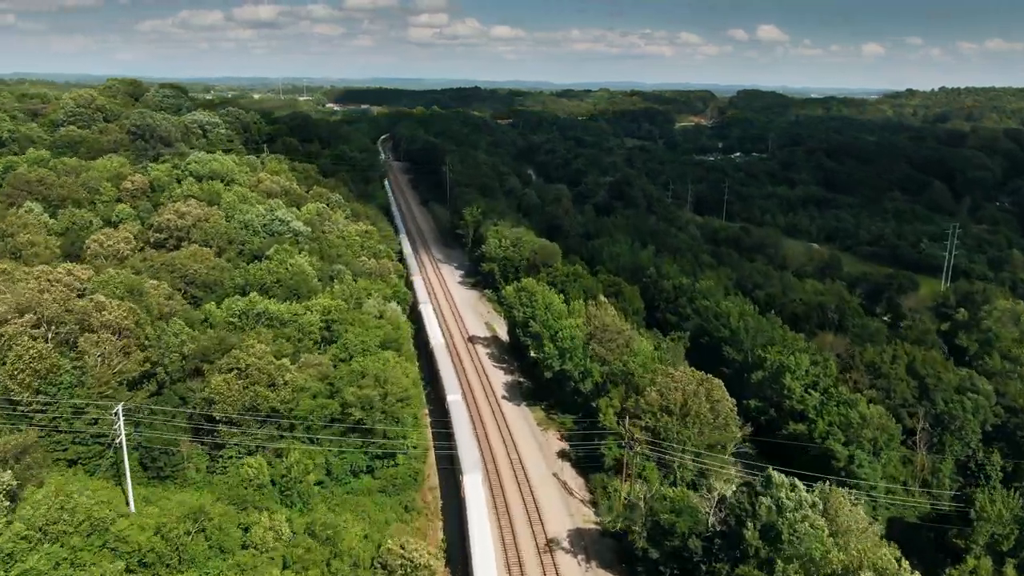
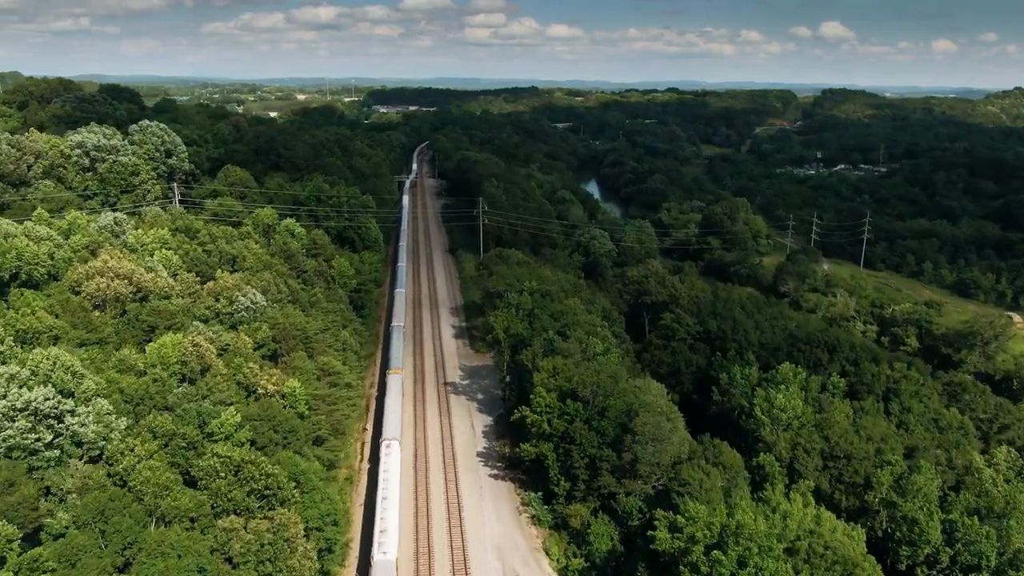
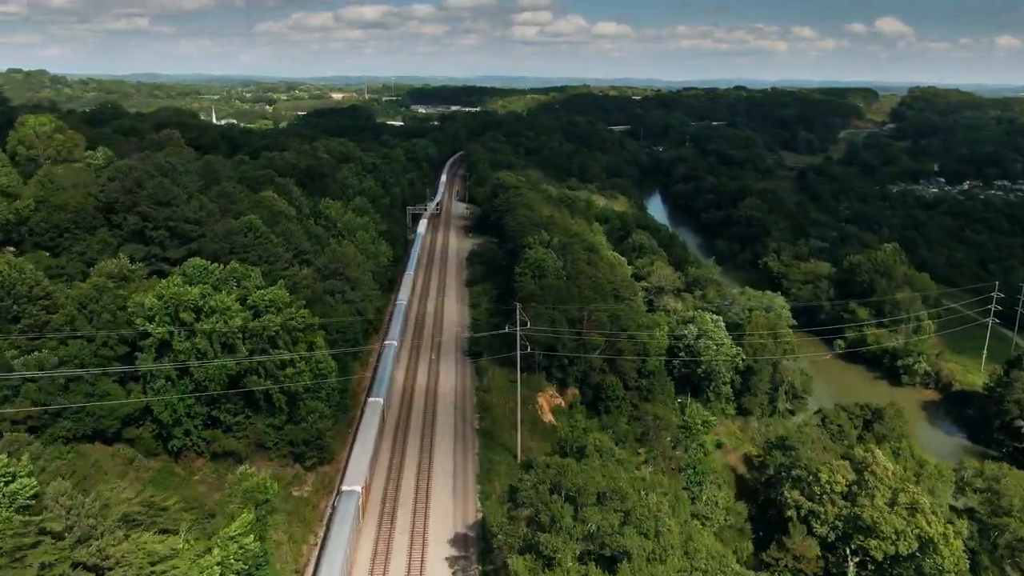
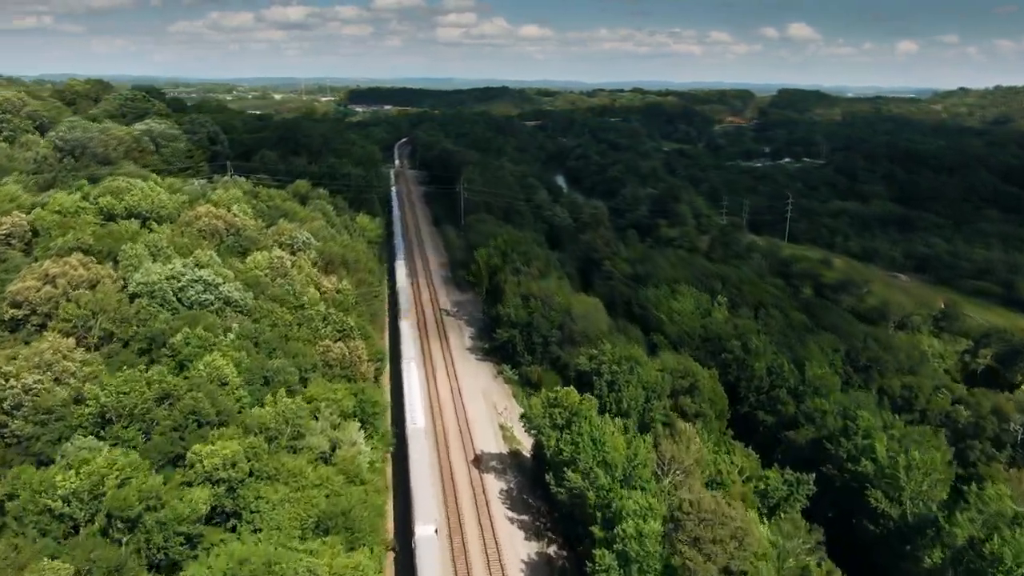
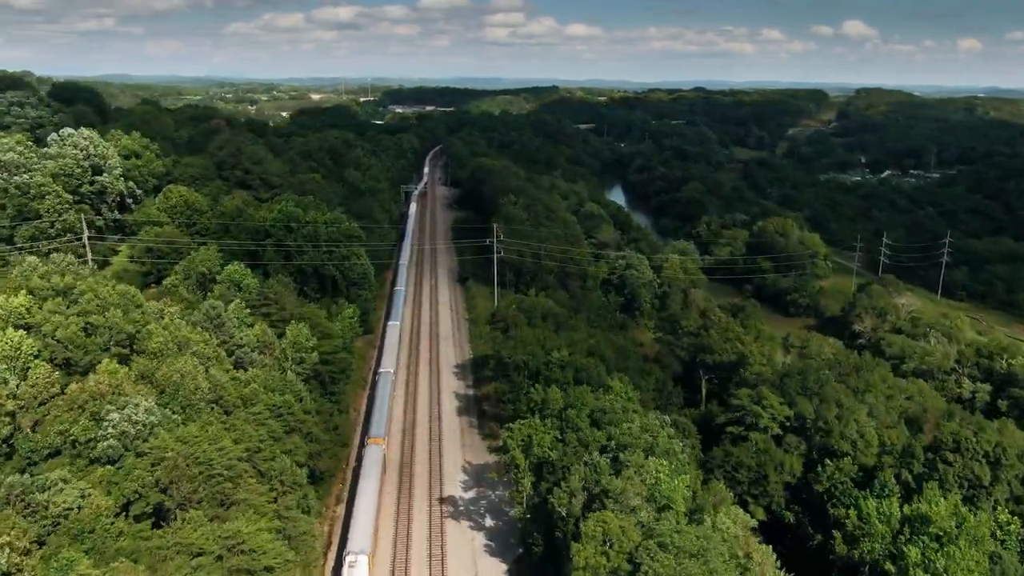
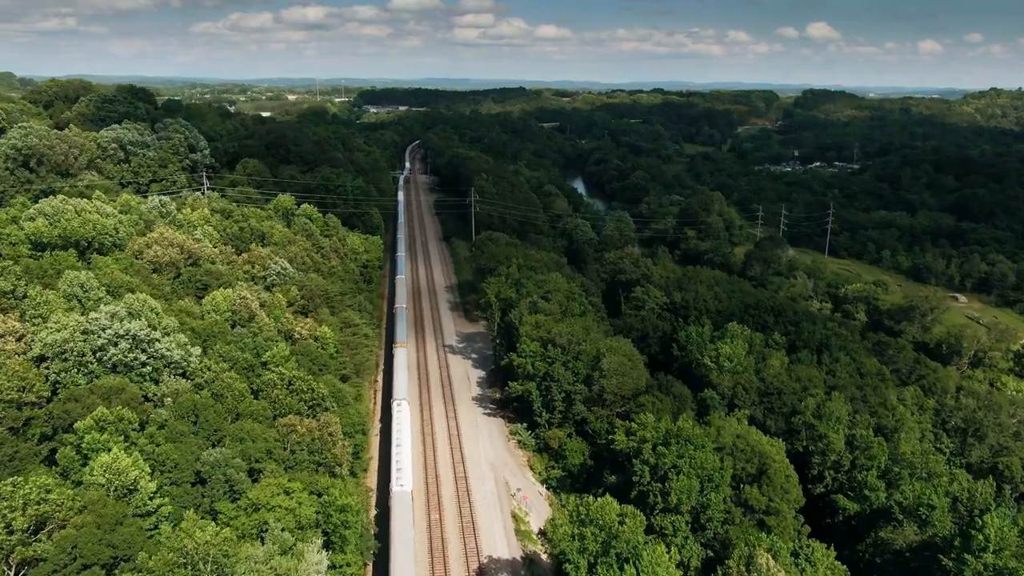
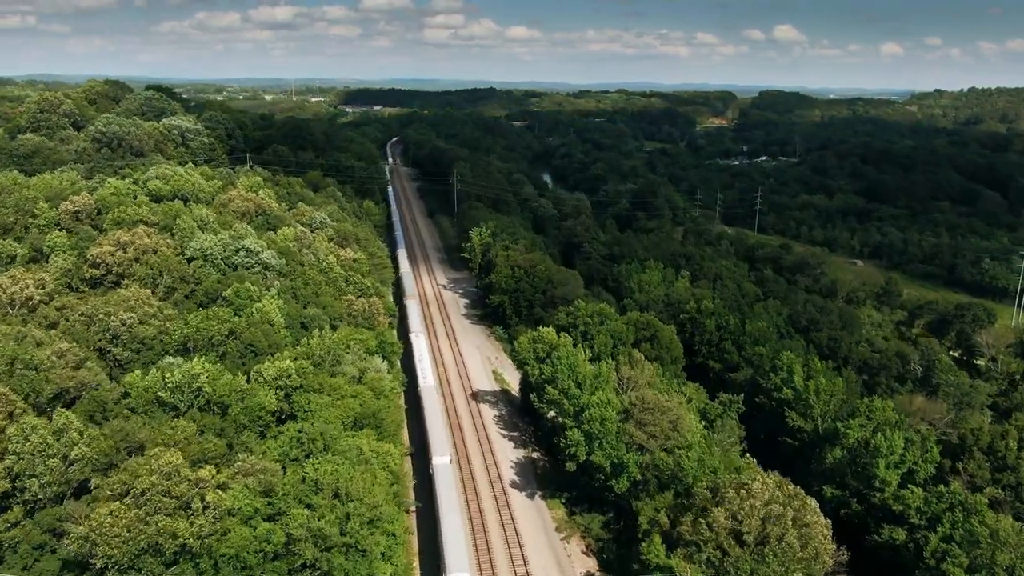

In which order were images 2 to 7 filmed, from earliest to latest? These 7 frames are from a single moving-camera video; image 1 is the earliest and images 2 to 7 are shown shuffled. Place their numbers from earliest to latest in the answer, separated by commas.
7, 4, 6, 2, 5, 3
